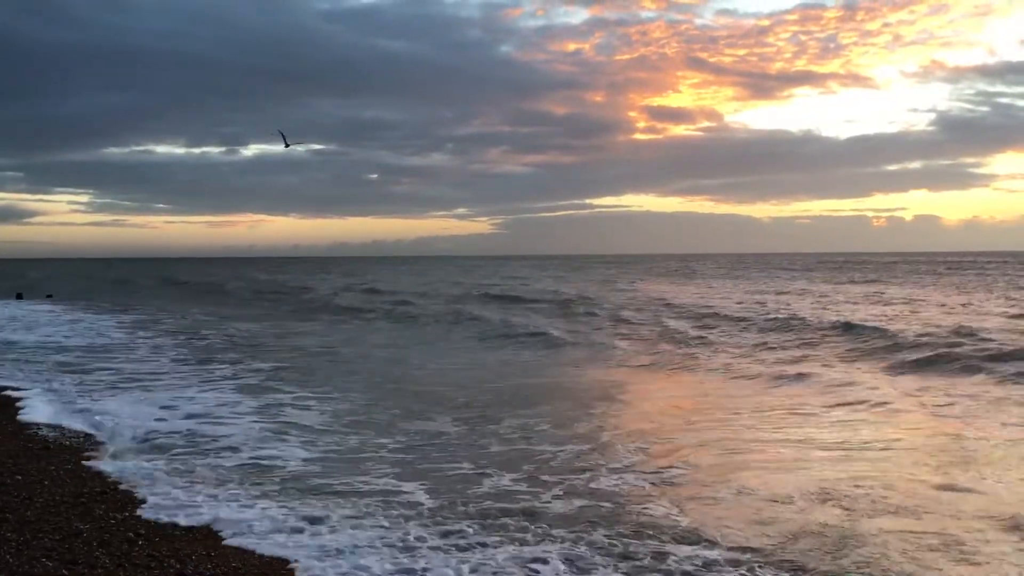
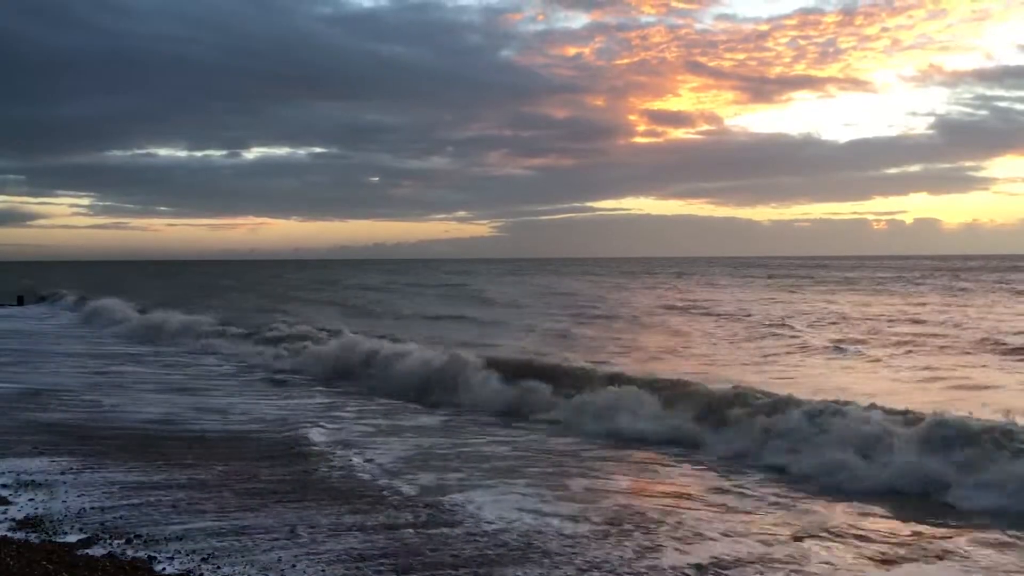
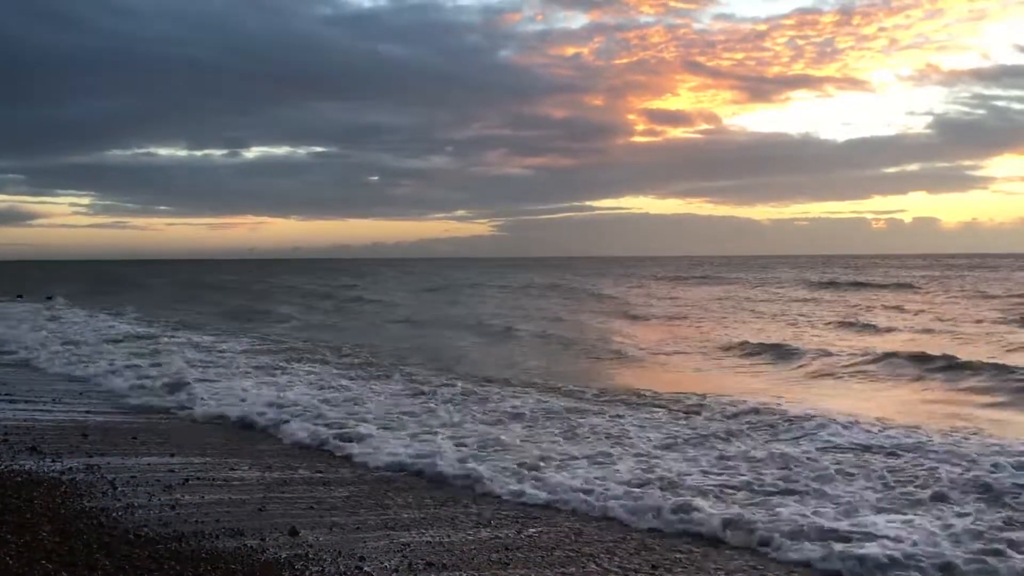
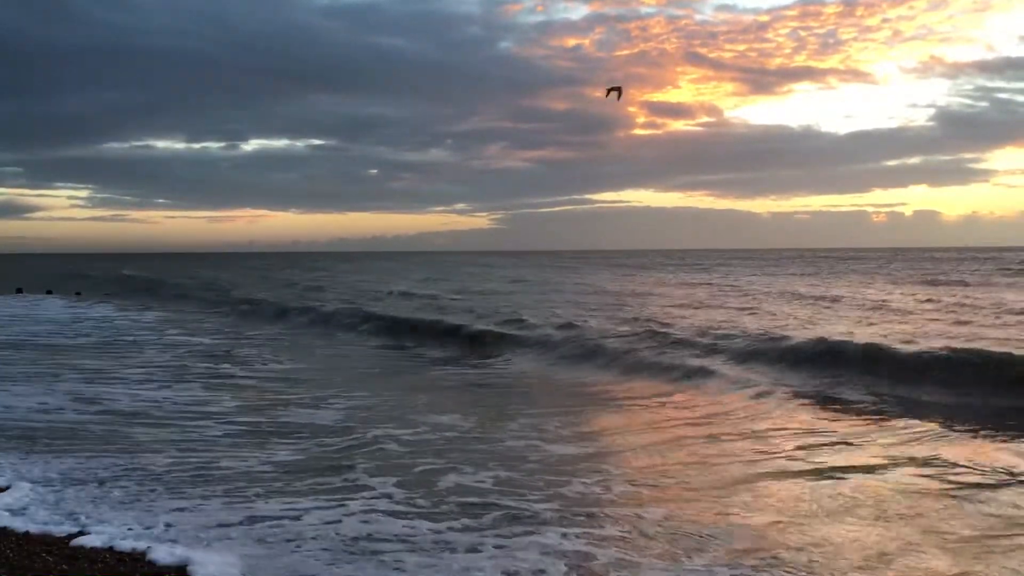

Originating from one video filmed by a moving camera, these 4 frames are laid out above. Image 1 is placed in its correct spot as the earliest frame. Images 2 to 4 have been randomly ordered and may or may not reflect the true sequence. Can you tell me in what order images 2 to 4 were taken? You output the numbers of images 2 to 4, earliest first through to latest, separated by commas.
4, 2, 3
